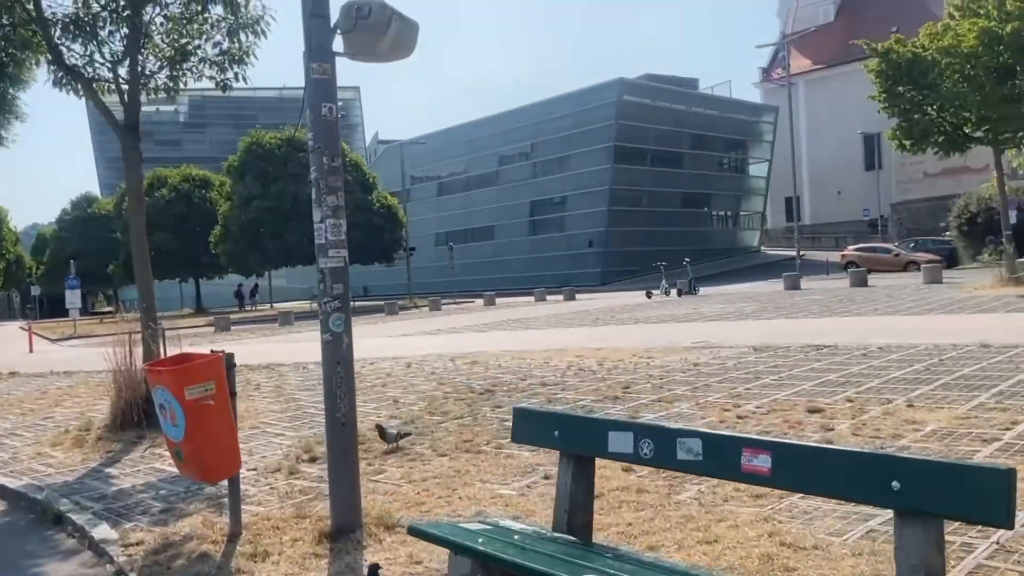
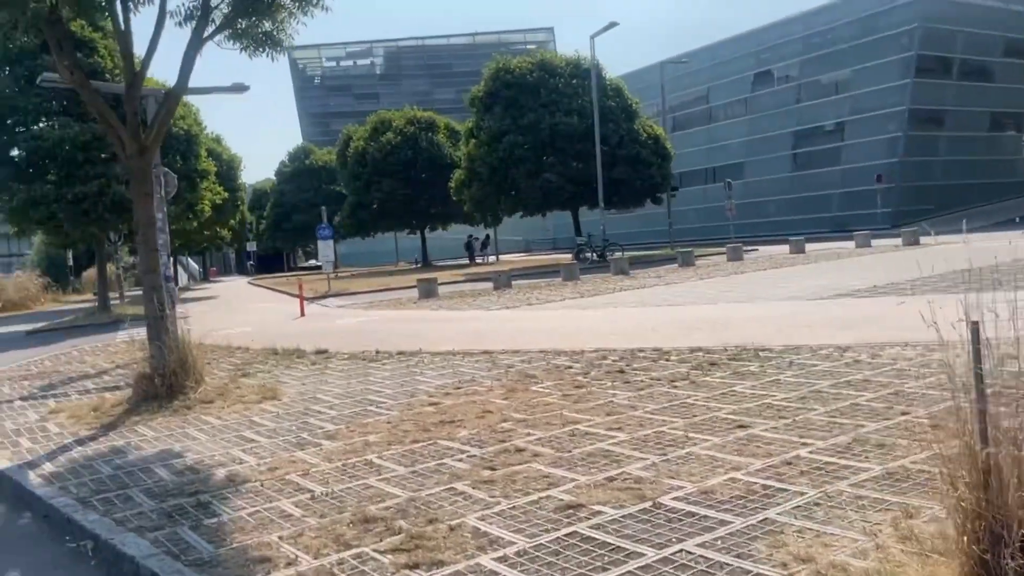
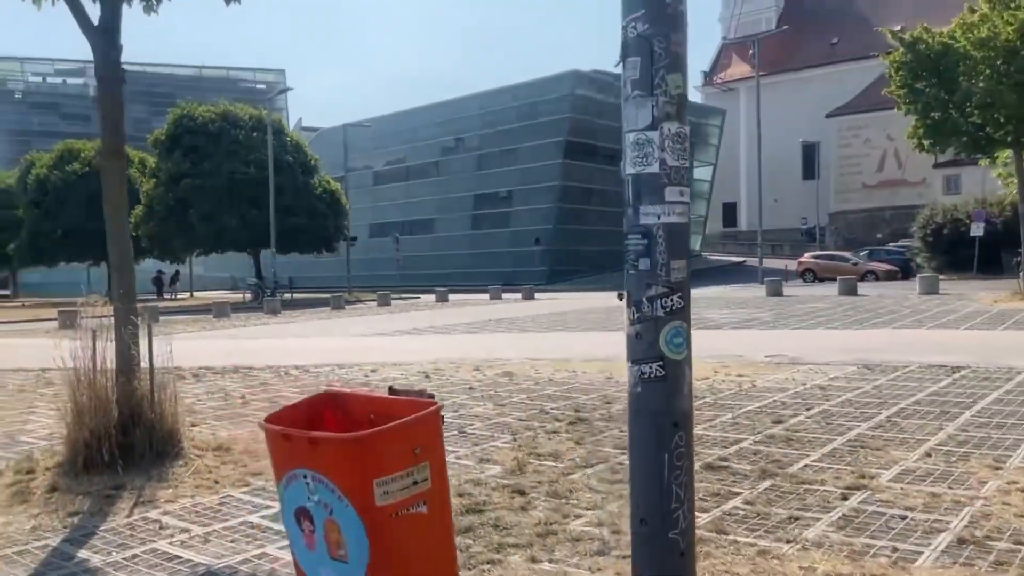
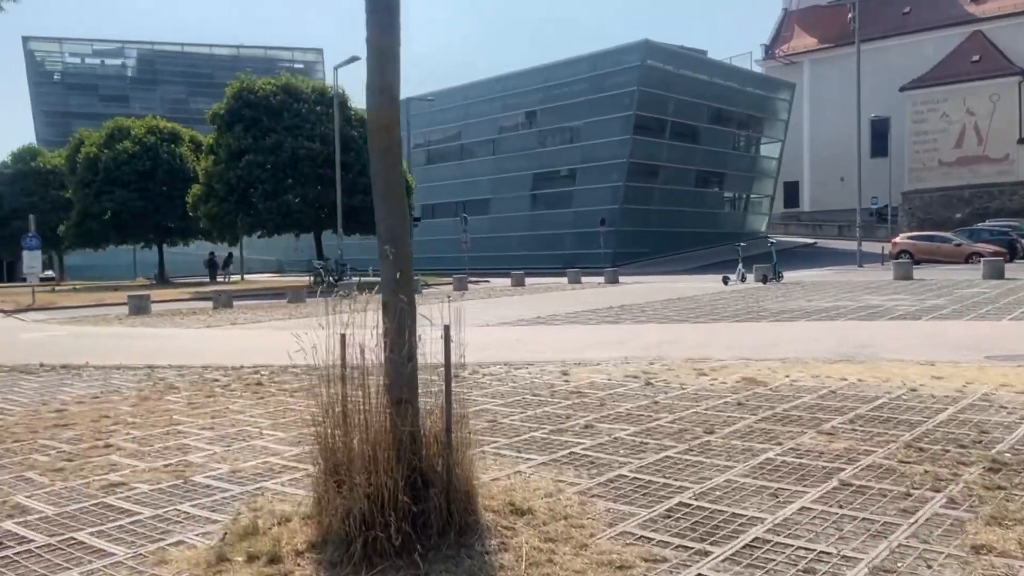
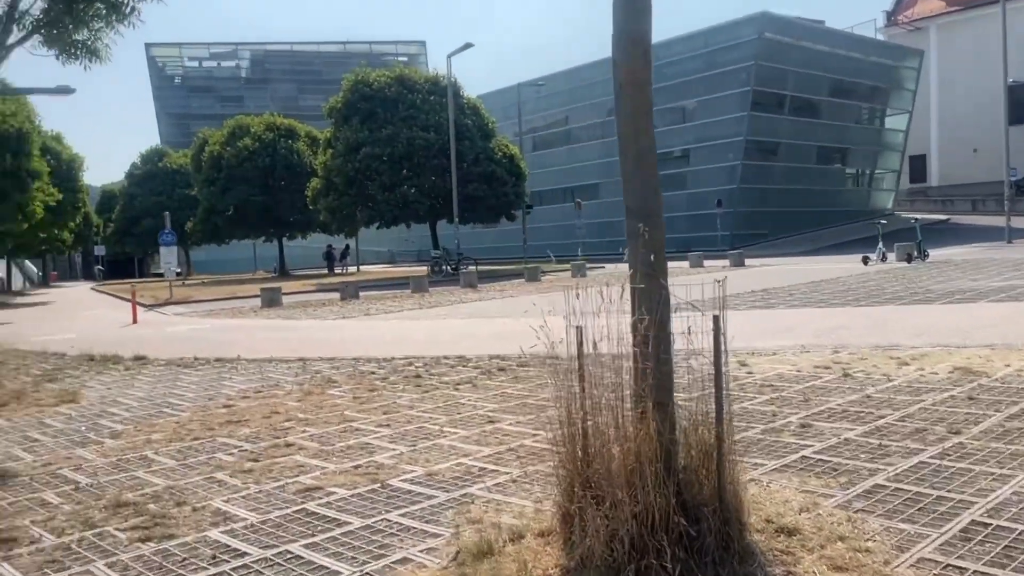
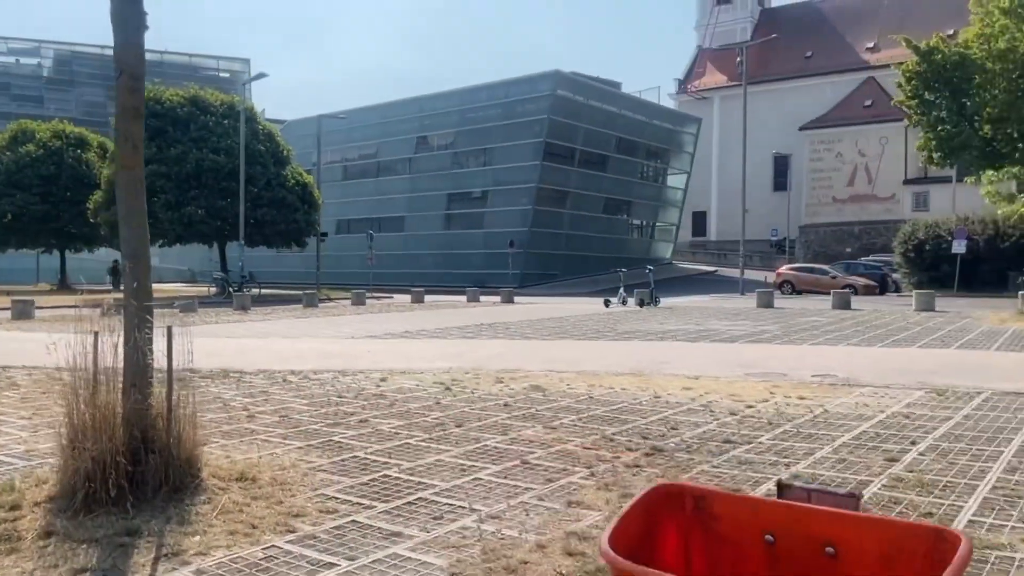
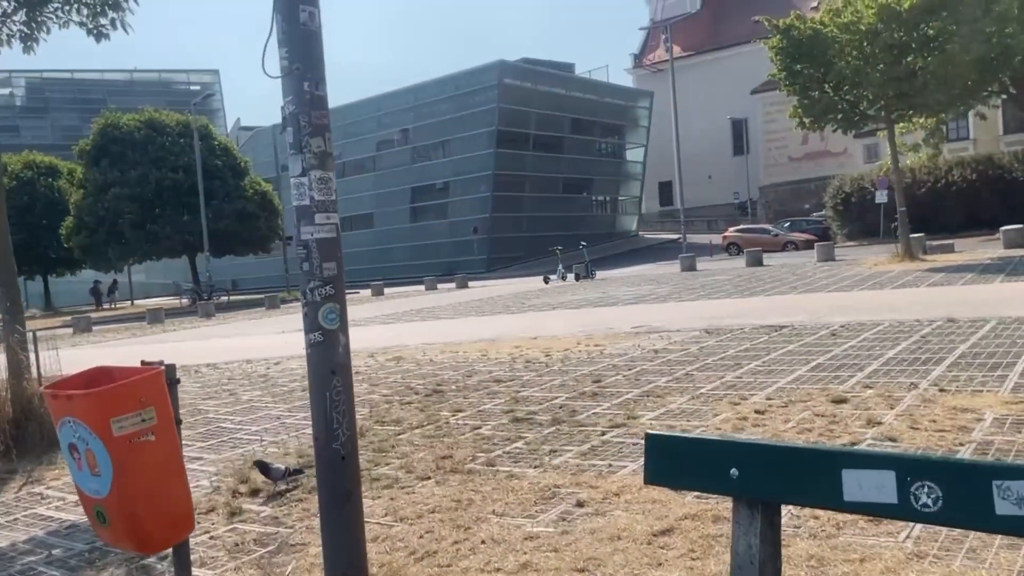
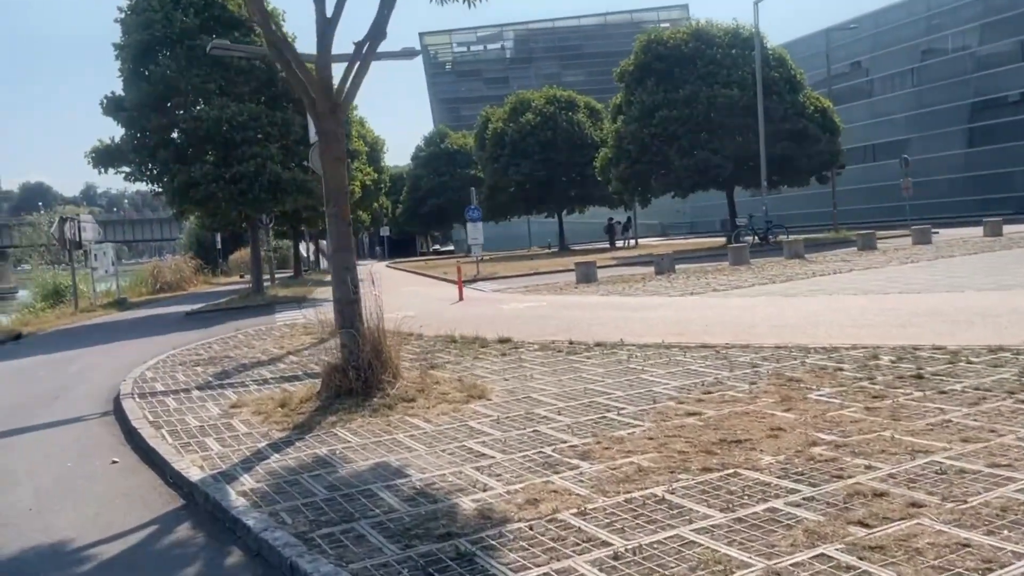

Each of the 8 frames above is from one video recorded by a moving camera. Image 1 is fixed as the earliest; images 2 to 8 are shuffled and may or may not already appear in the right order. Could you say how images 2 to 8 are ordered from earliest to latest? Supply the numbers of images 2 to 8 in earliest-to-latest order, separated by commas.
7, 3, 6, 4, 5, 2, 8
